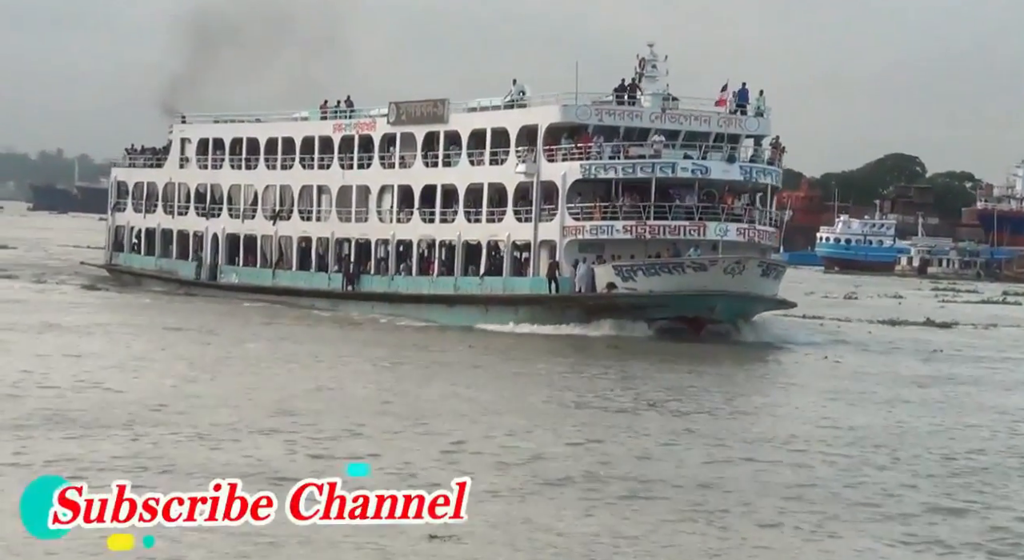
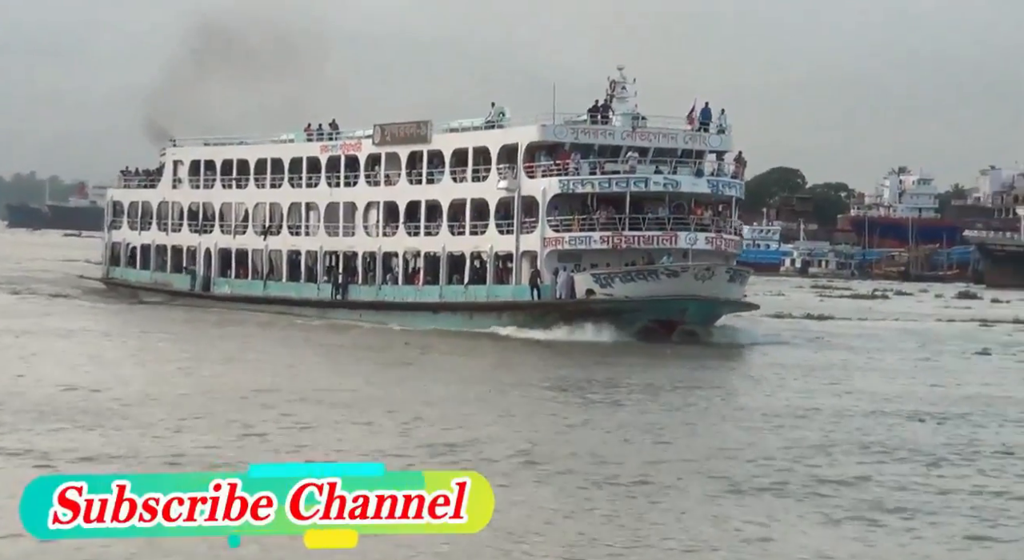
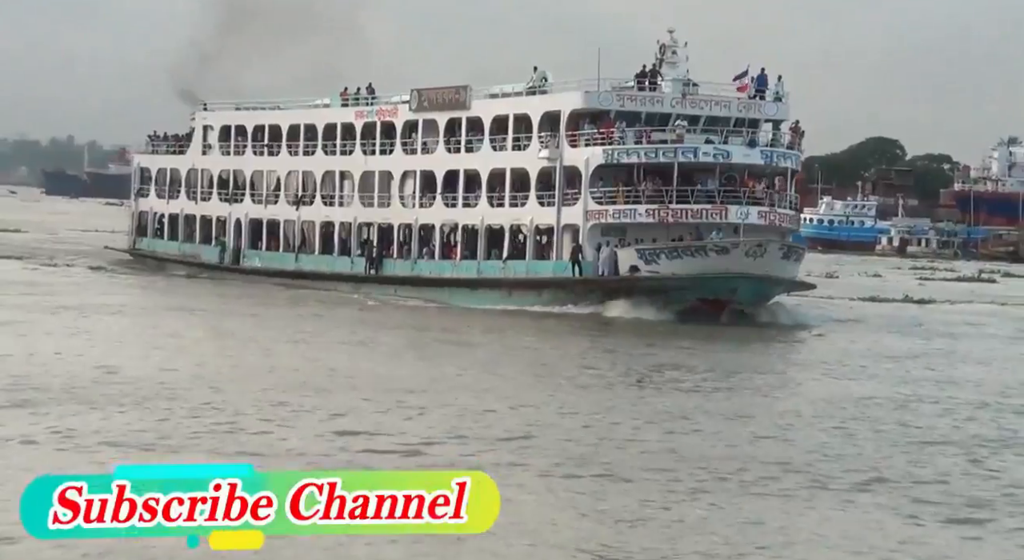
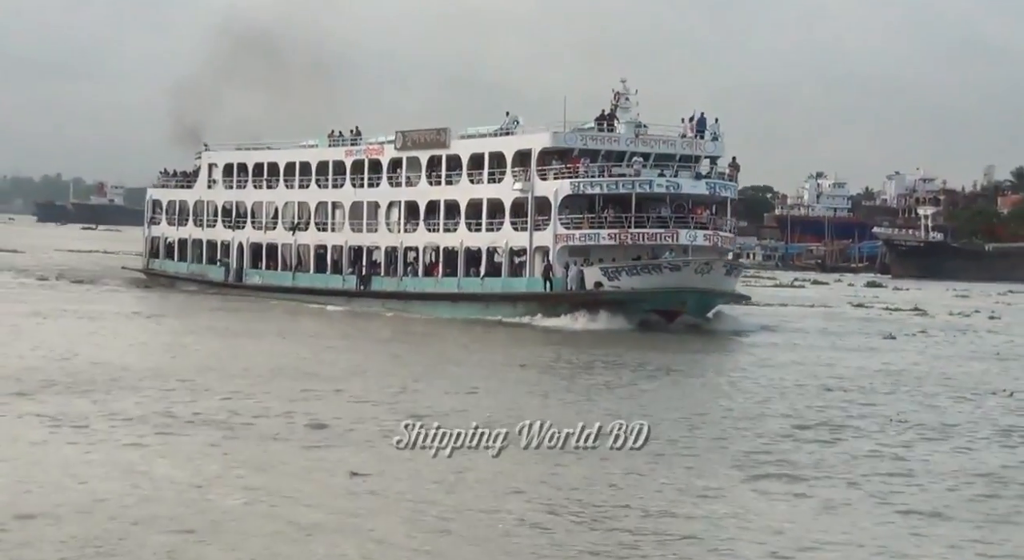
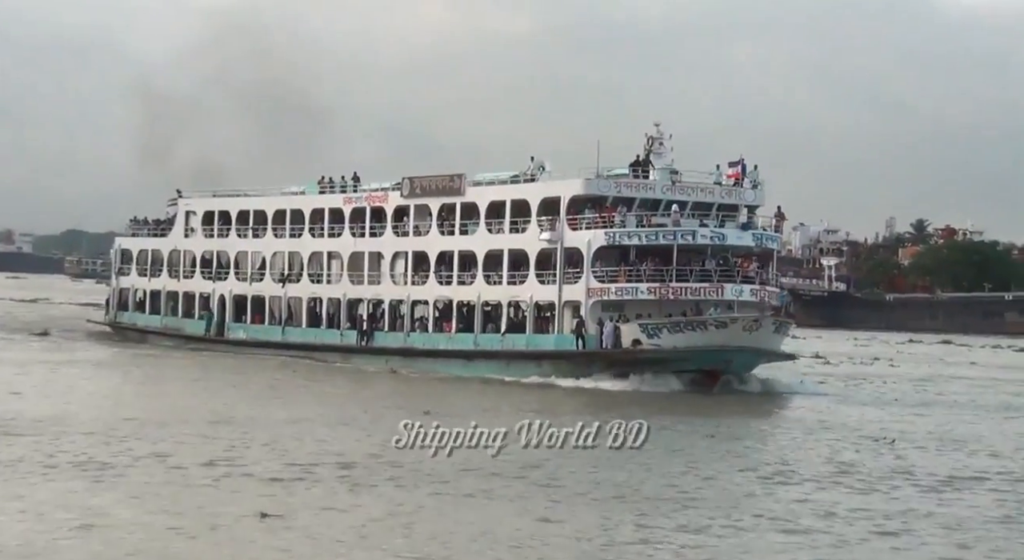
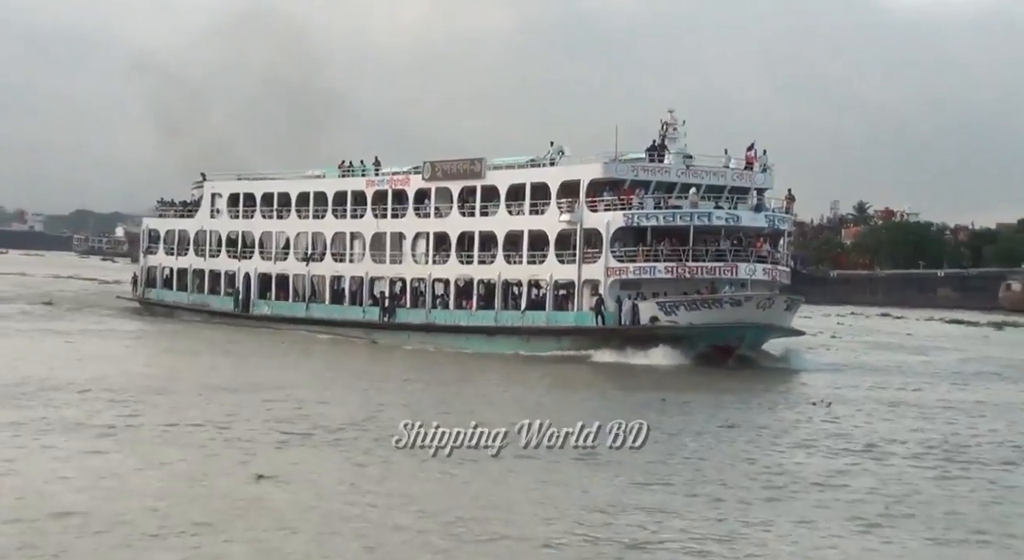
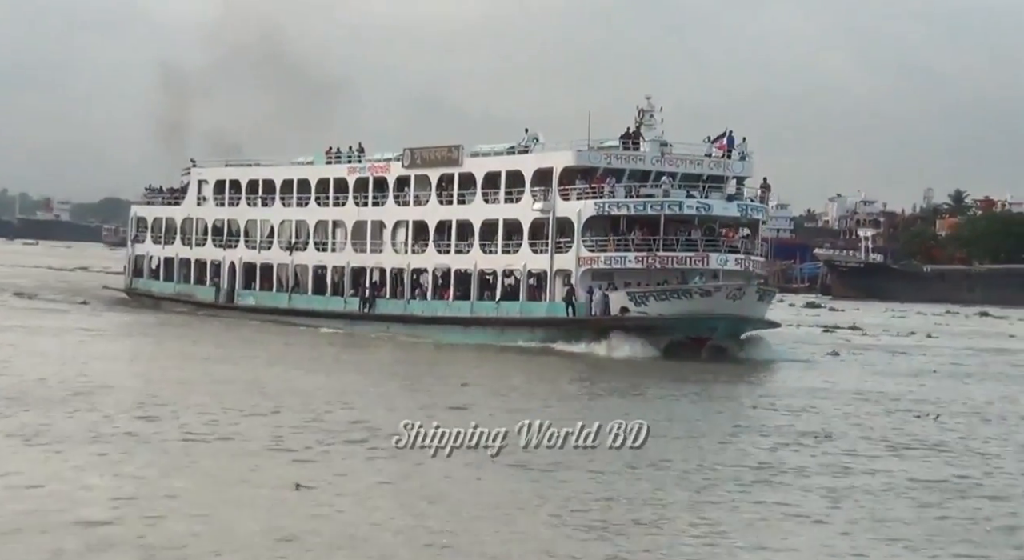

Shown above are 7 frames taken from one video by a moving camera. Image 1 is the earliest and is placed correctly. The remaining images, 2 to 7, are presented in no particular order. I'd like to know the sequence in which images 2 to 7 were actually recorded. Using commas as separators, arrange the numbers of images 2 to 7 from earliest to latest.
3, 2, 4, 7, 5, 6
